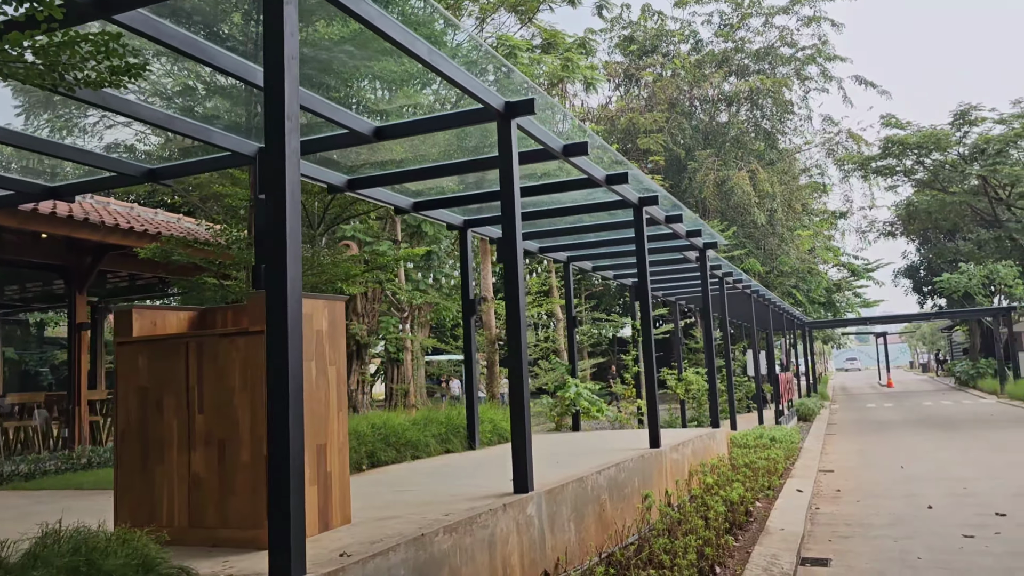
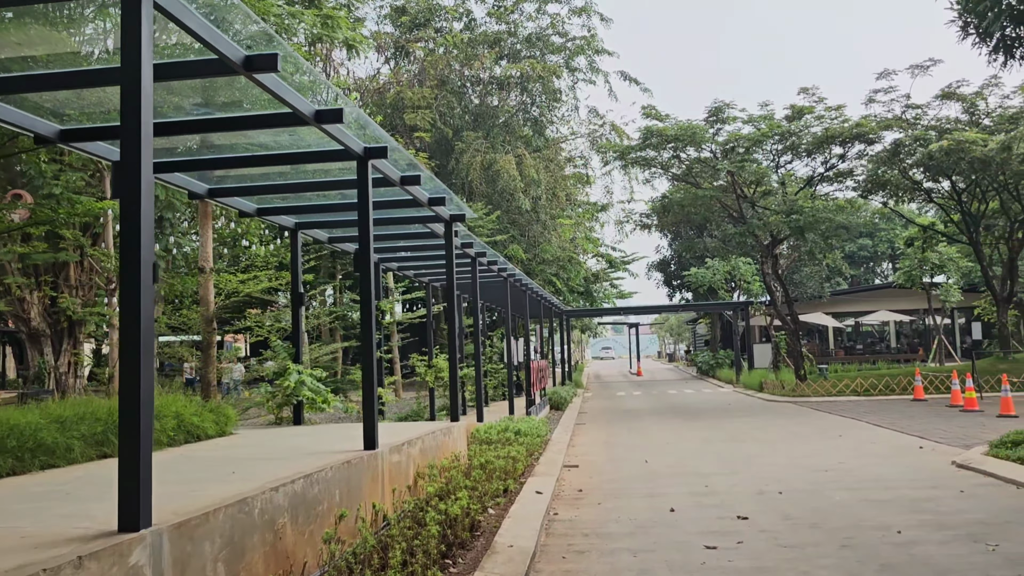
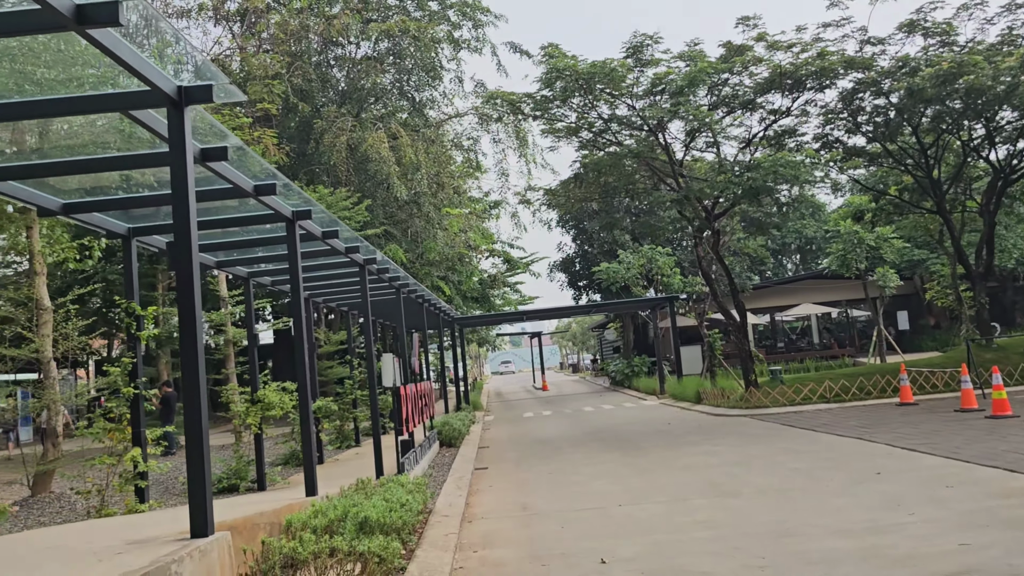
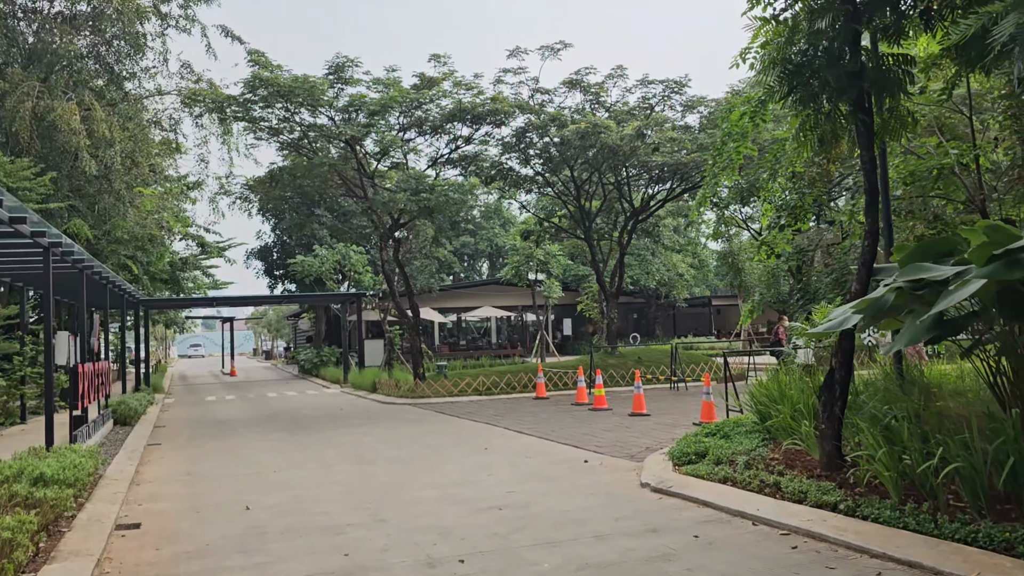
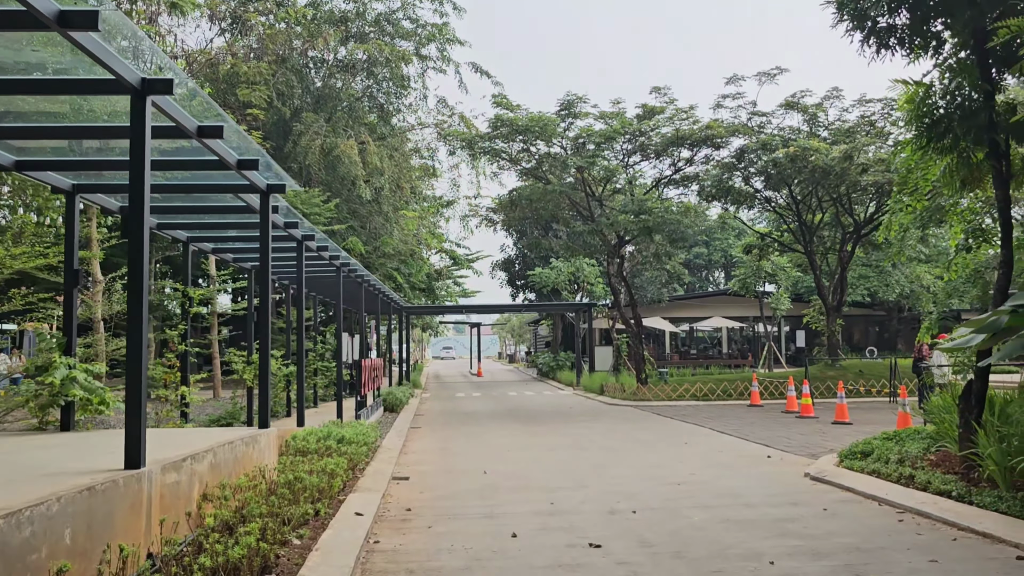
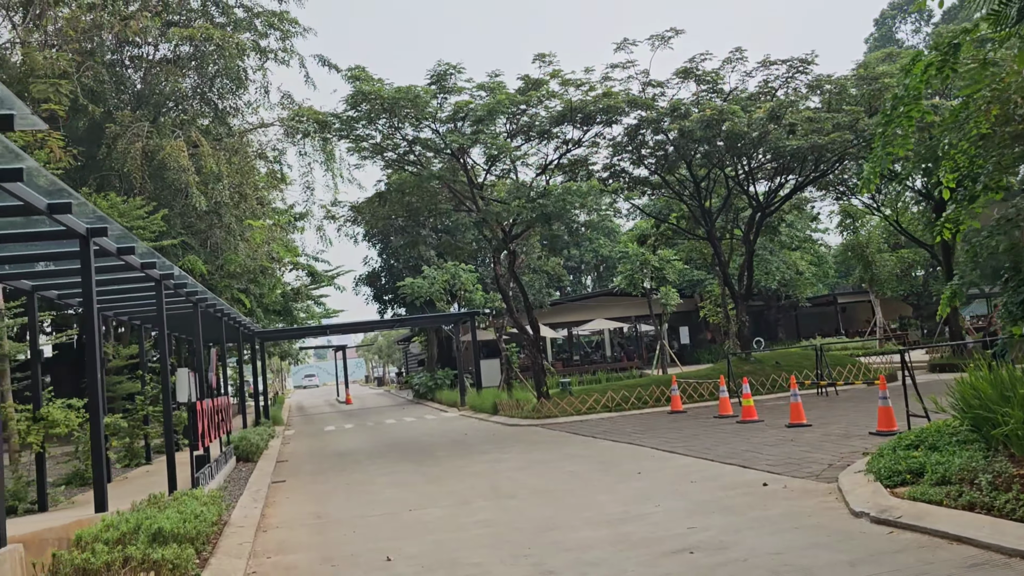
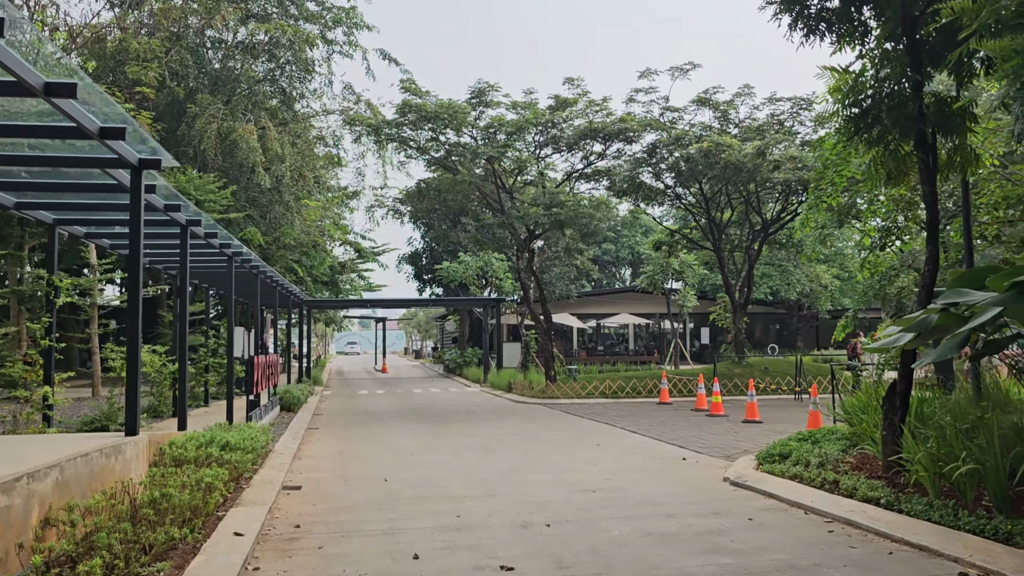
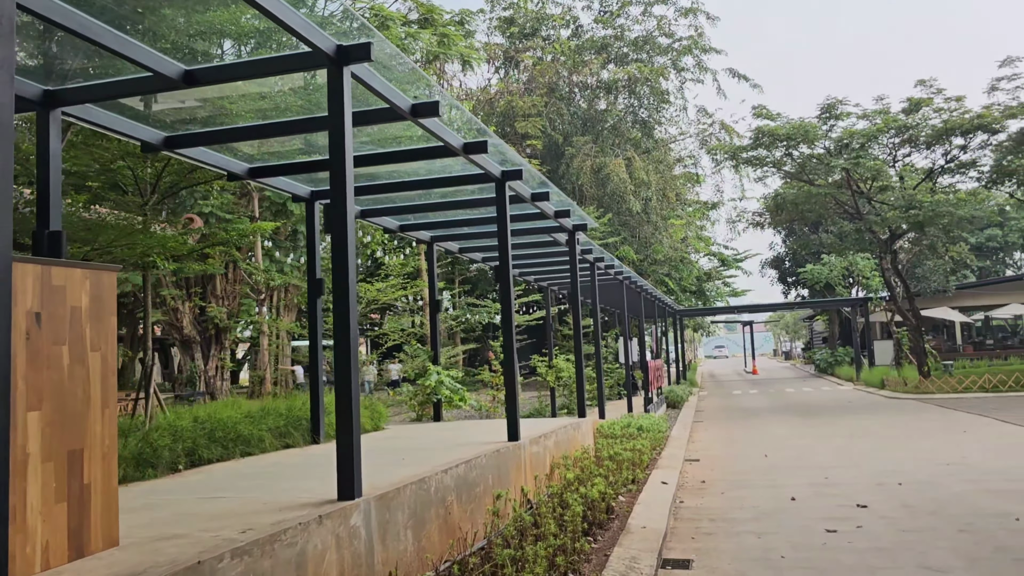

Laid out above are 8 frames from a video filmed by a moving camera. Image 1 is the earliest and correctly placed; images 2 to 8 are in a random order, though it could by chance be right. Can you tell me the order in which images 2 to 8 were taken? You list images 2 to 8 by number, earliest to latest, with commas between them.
8, 2, 5, 7, 4, 6, 3
